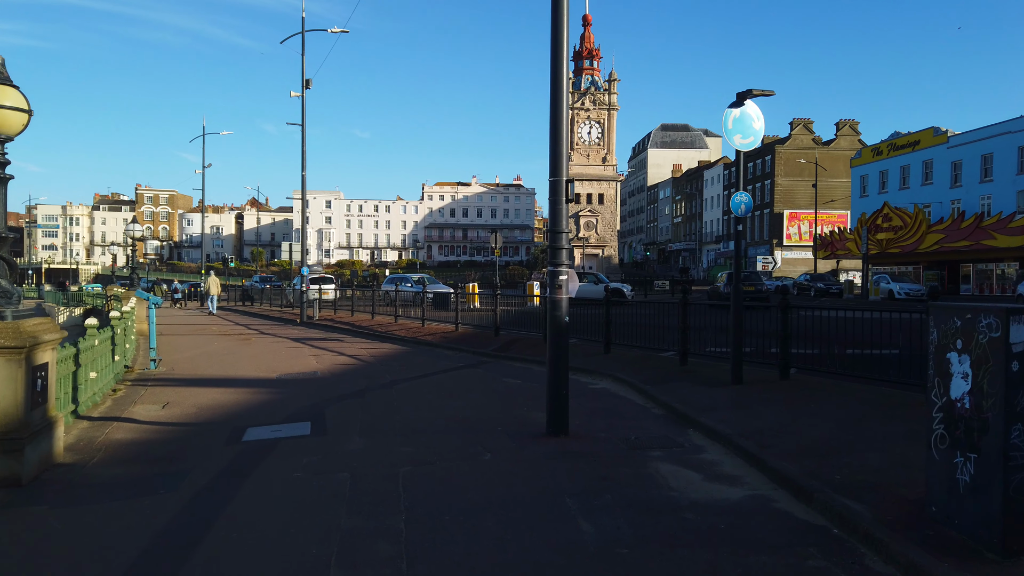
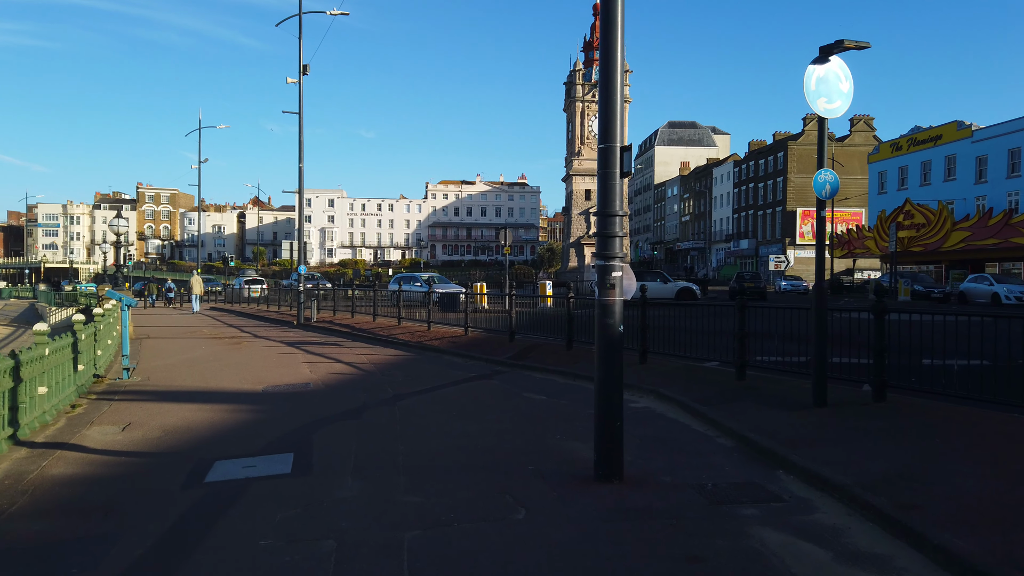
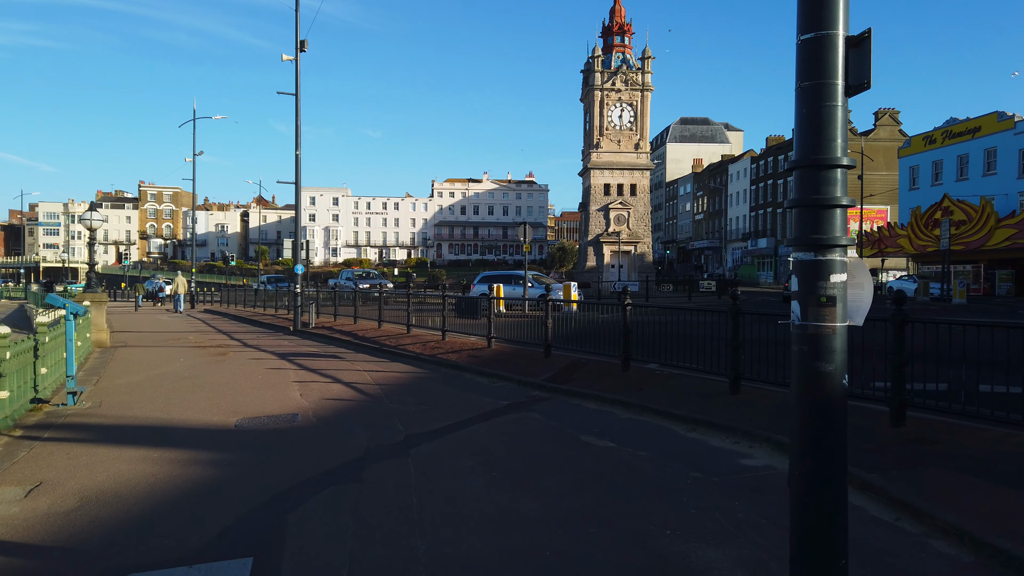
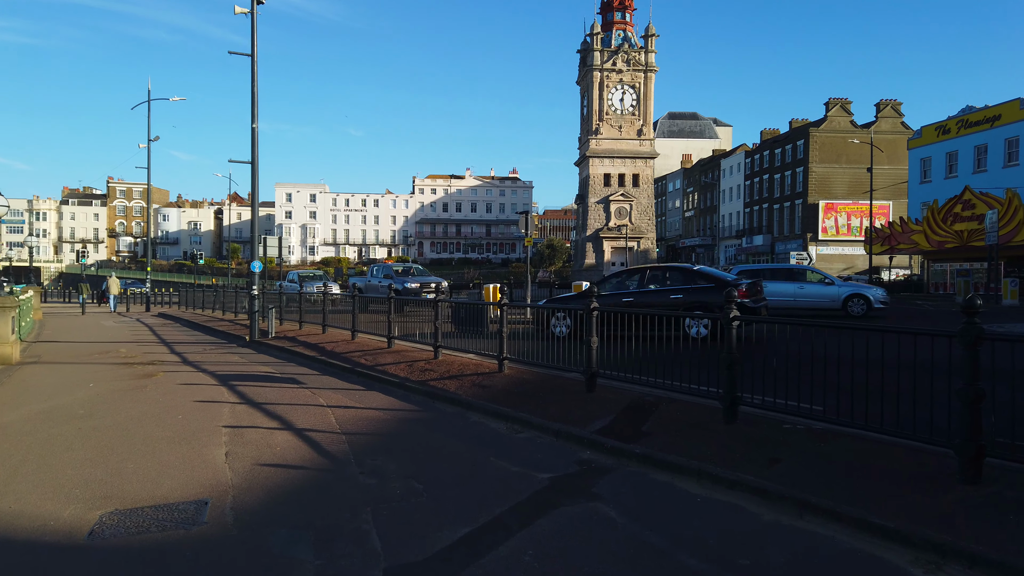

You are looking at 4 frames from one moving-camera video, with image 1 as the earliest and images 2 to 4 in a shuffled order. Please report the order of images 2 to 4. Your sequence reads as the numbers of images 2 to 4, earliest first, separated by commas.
2, 3, 4
